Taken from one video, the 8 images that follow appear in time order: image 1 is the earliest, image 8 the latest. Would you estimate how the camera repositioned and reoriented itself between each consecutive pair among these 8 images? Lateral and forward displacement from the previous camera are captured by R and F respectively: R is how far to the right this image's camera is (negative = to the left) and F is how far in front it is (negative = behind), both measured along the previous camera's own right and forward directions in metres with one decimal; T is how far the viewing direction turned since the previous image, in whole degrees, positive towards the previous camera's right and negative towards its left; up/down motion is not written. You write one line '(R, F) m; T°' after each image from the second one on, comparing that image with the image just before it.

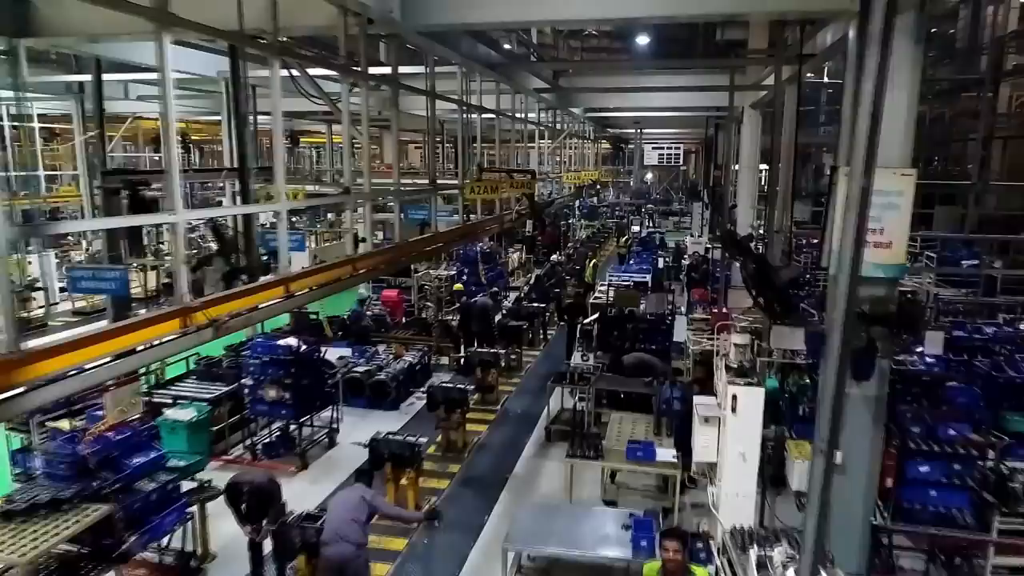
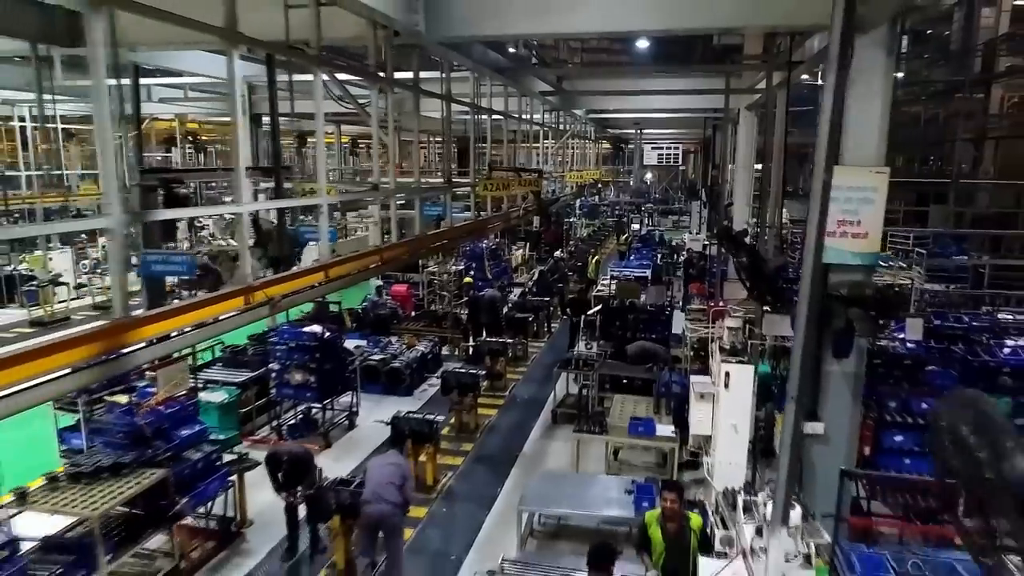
(-0.1, -0.4) m; 0°
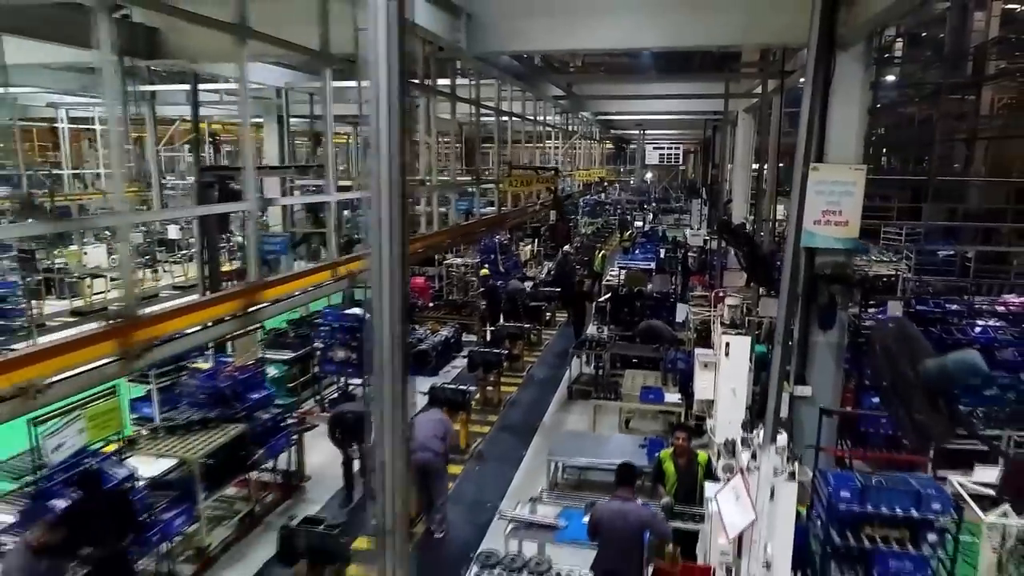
(-0.2, -0.7) m; 0°
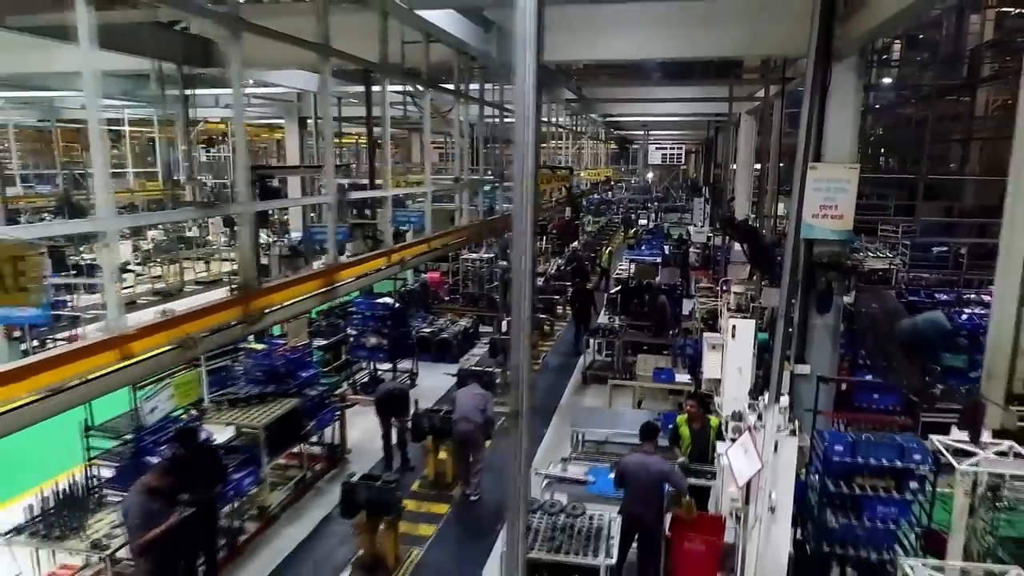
(-0.2, -0.6) m; 0°
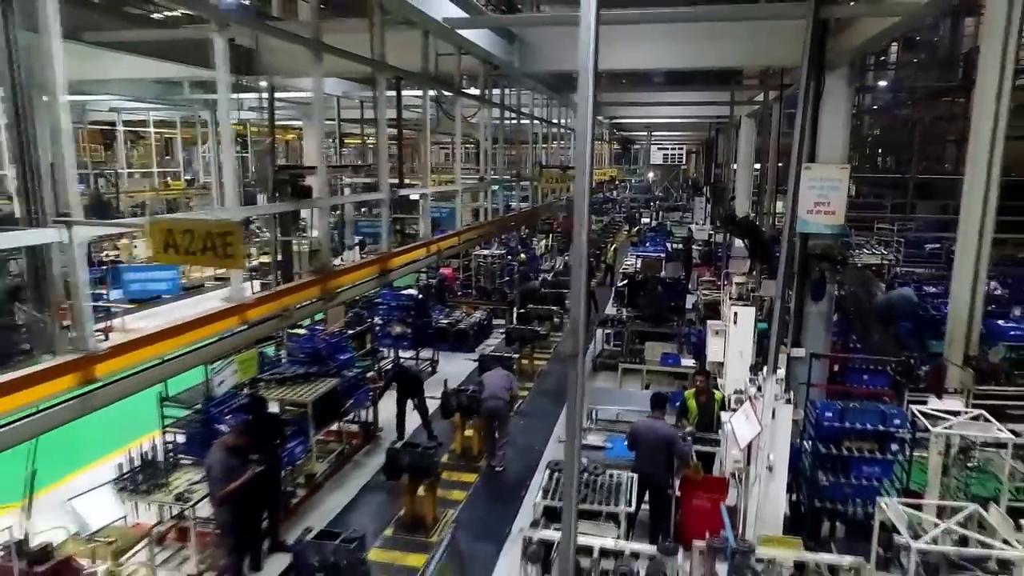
(-0.2, -0.6) m; 0°
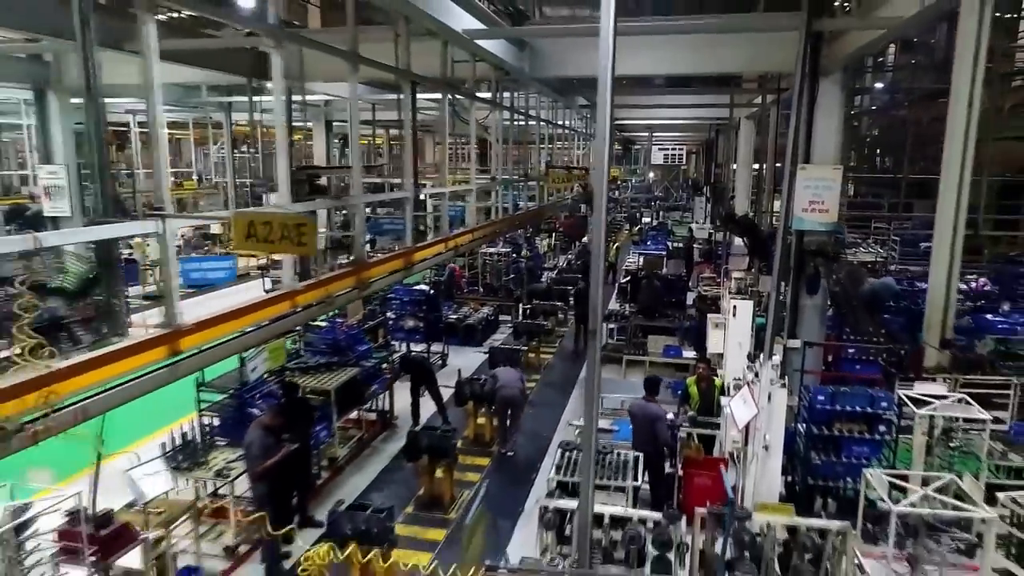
(-0.1, -0.3) m; 0°
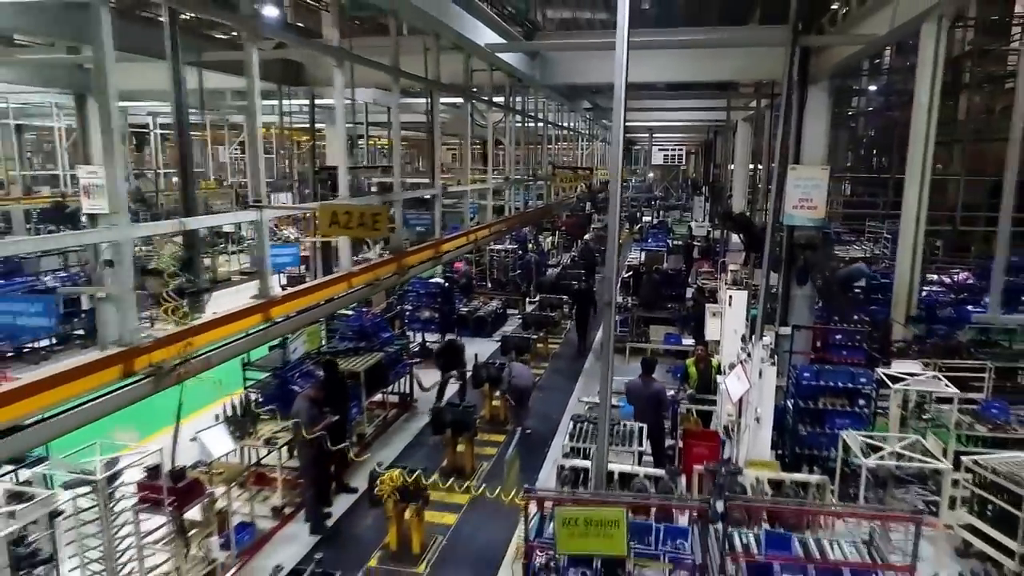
(-0.1, -0.6) m; 0°
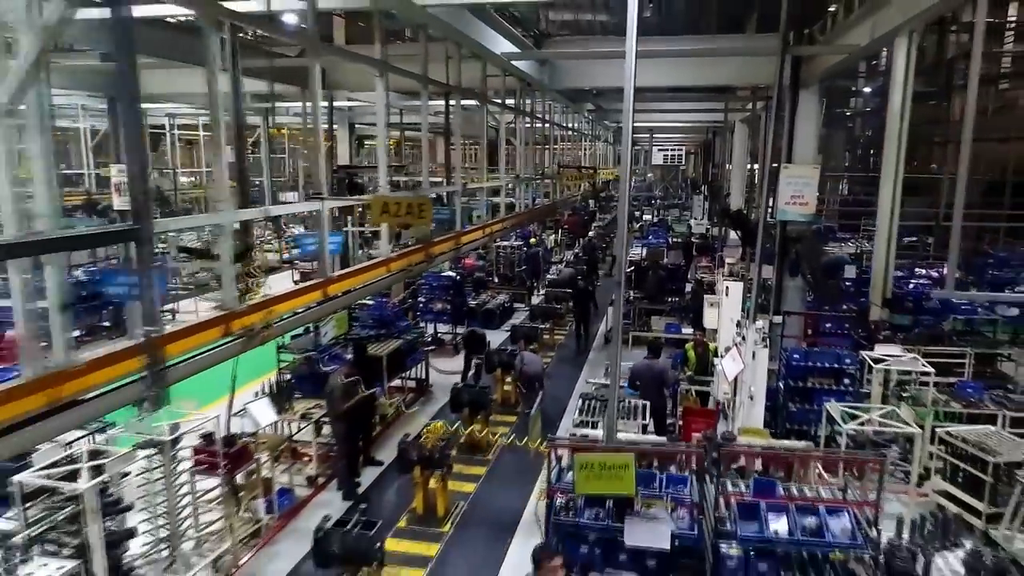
(-0.1, -0.5) m; 0°
